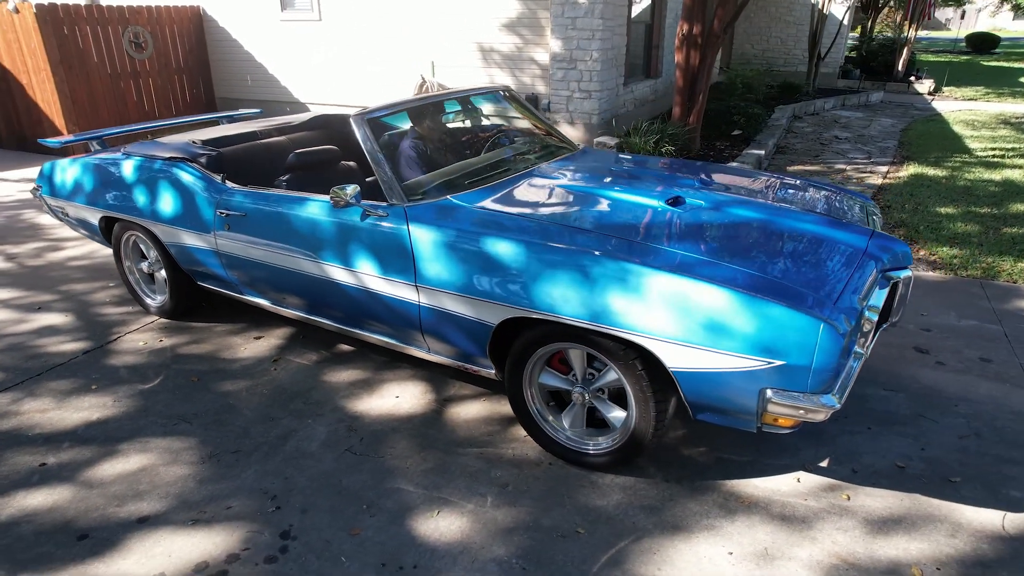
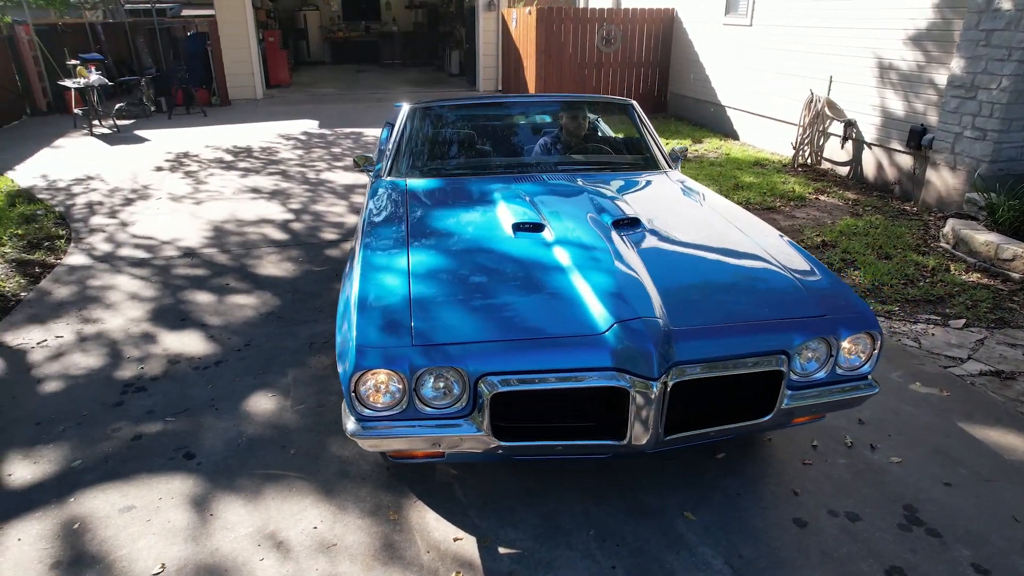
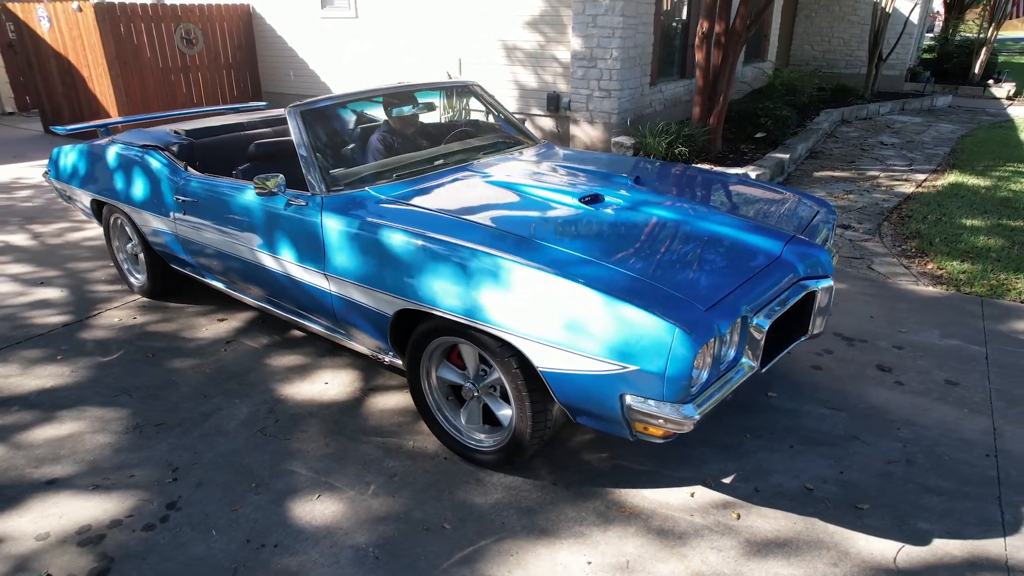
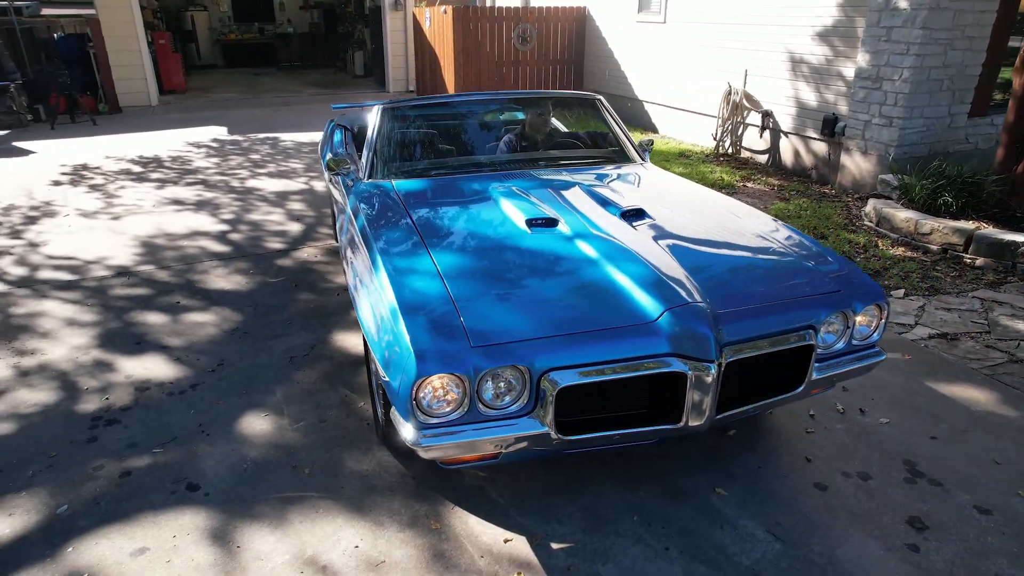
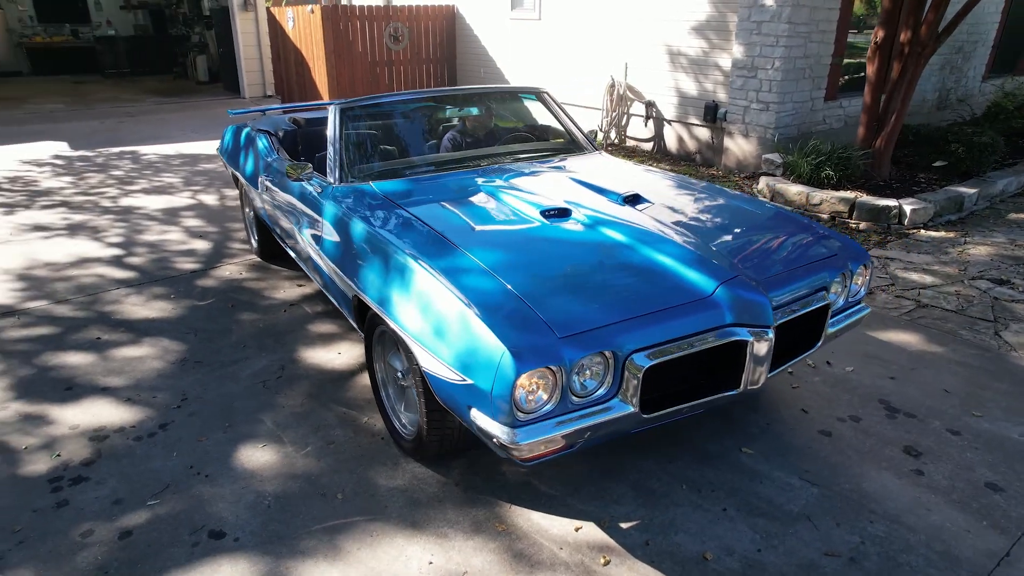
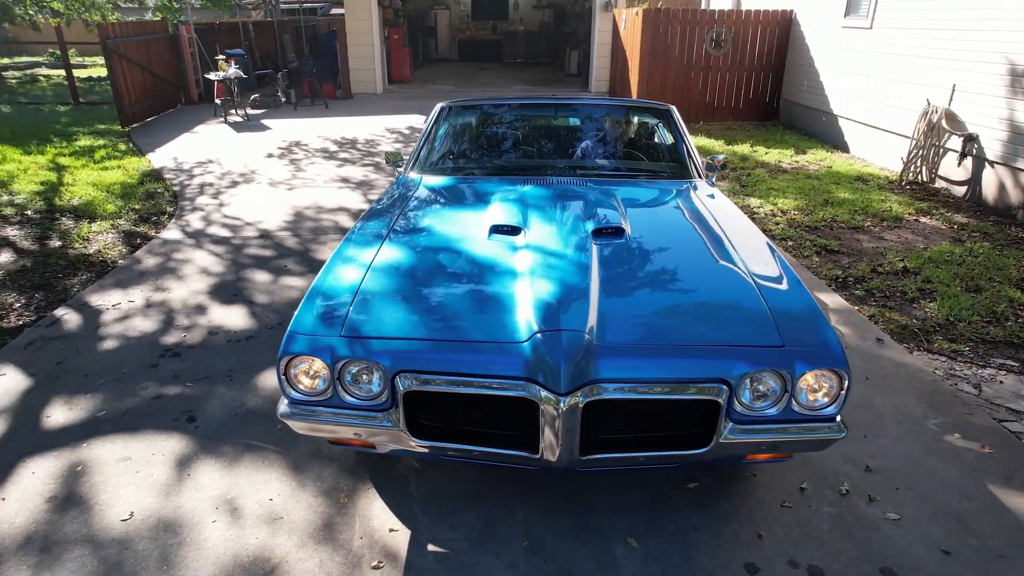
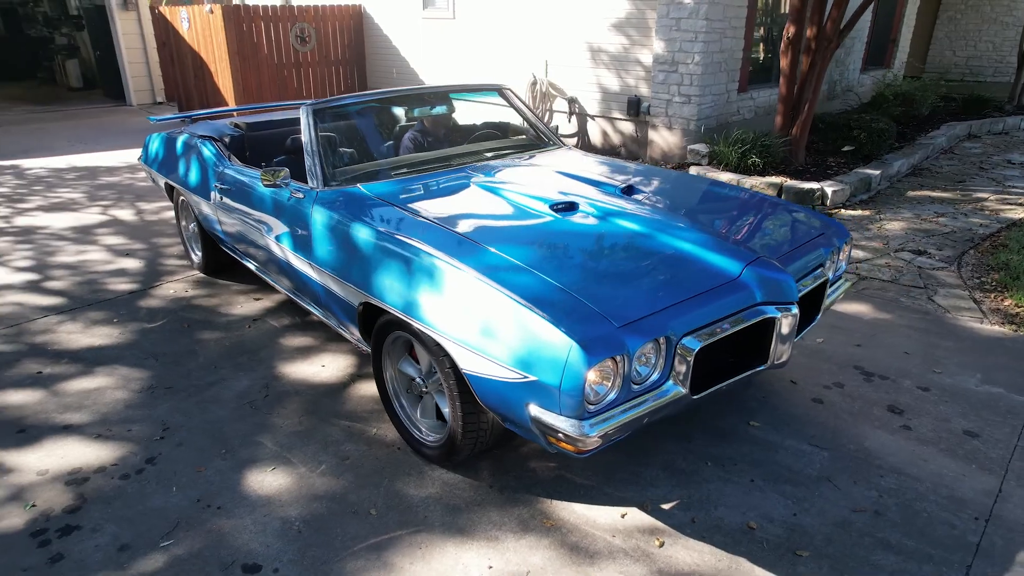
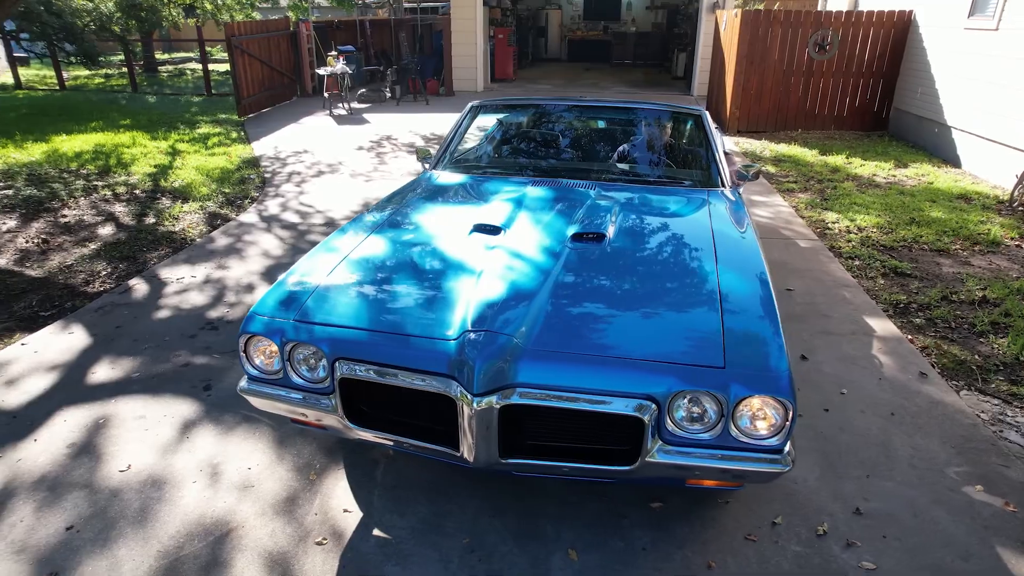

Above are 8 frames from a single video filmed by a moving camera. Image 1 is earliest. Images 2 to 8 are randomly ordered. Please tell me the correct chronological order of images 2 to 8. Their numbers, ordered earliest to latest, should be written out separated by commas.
3, 7, 5, 4, 2, 6, 8
